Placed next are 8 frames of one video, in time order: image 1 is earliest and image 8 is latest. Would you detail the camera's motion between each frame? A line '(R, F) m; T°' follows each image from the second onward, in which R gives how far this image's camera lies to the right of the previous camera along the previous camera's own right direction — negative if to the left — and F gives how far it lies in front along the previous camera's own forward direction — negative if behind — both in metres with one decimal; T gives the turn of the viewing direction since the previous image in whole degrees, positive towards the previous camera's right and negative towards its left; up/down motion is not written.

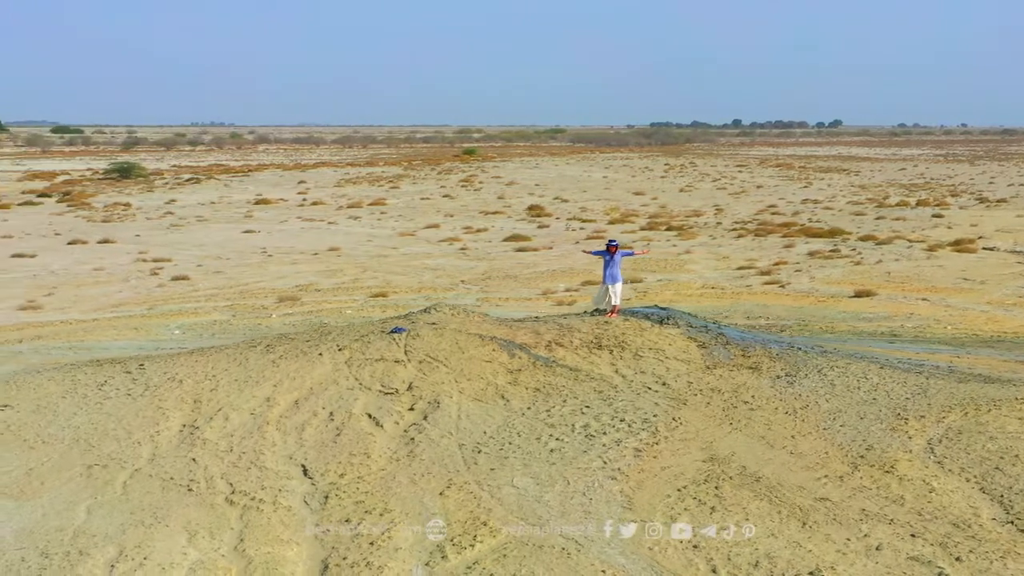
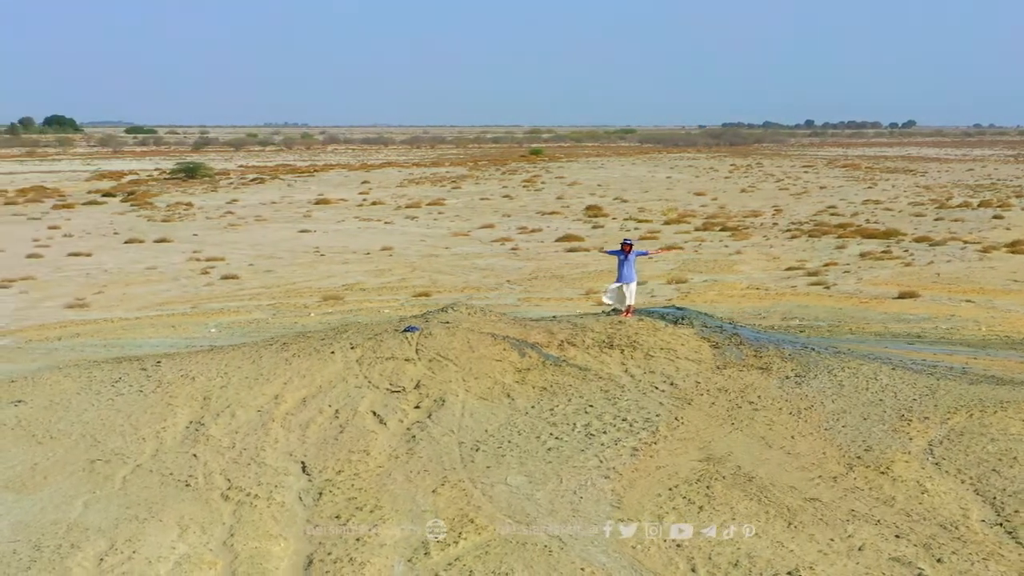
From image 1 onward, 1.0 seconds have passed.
(+0.4, 0.0) m; -2°
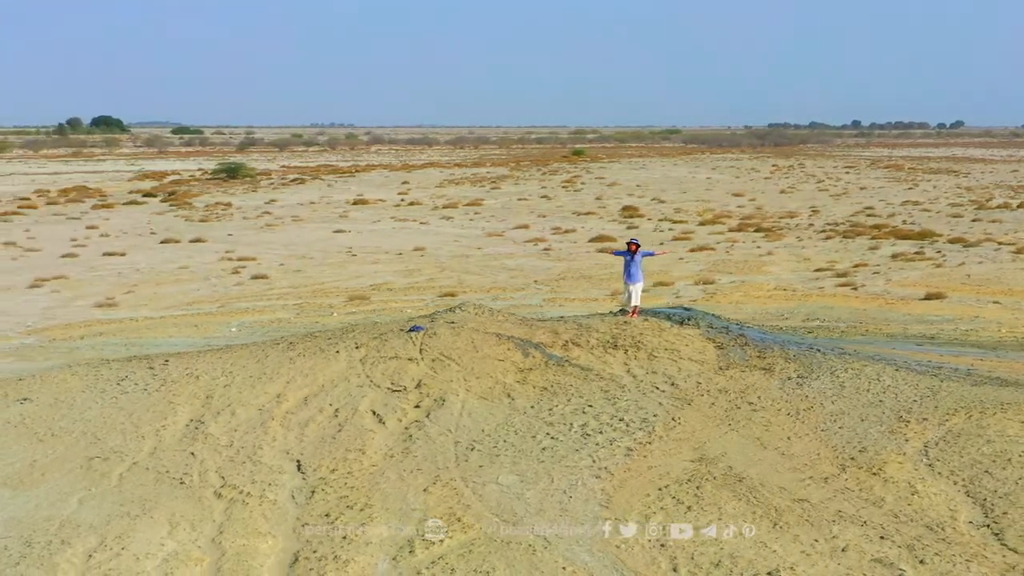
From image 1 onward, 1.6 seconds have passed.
(+0.3, 0.0) m; -1°
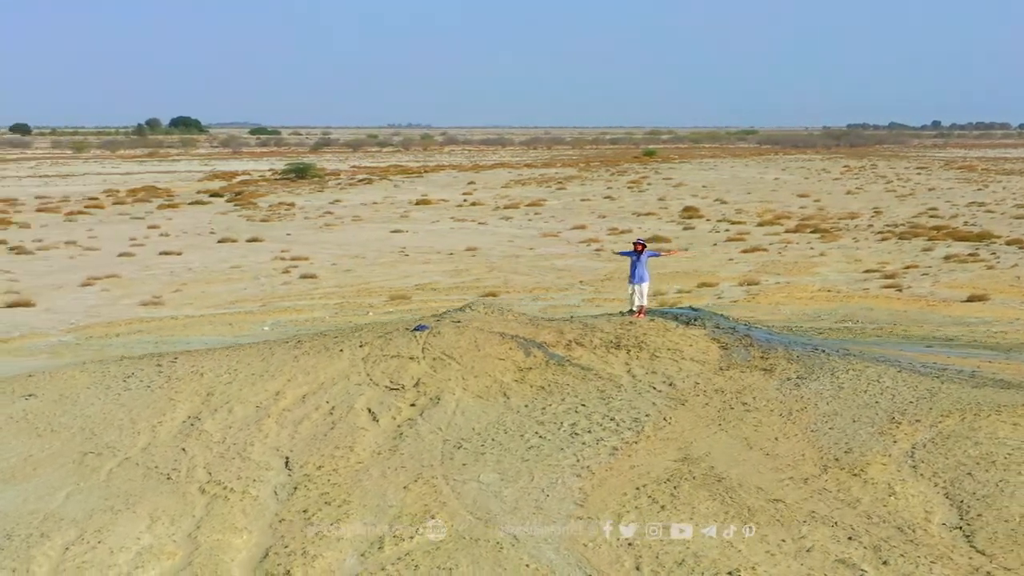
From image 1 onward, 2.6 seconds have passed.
(+0.5, 0.0) m; -2°
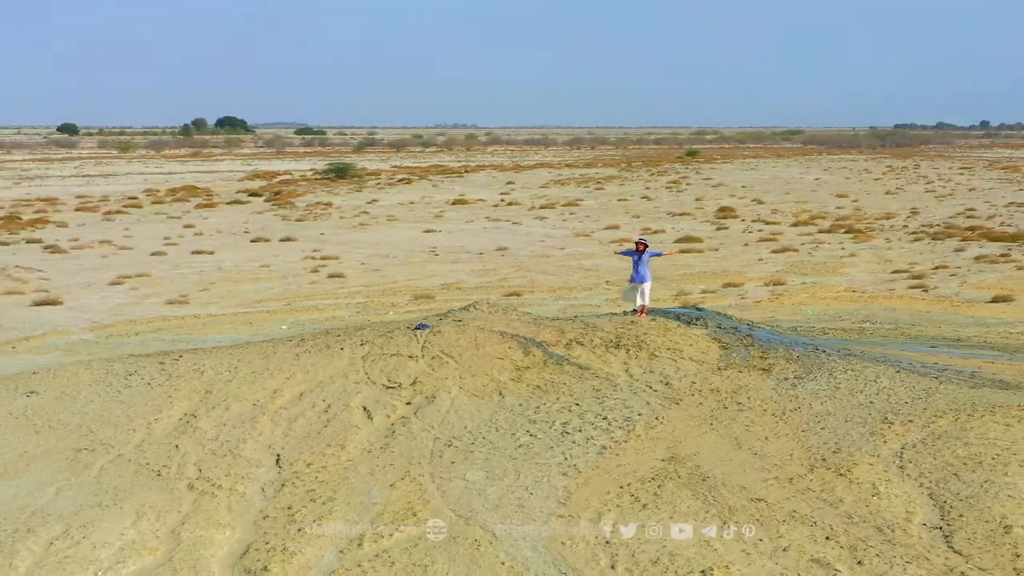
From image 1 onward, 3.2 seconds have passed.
(+0.3, 0.0) m; -1°
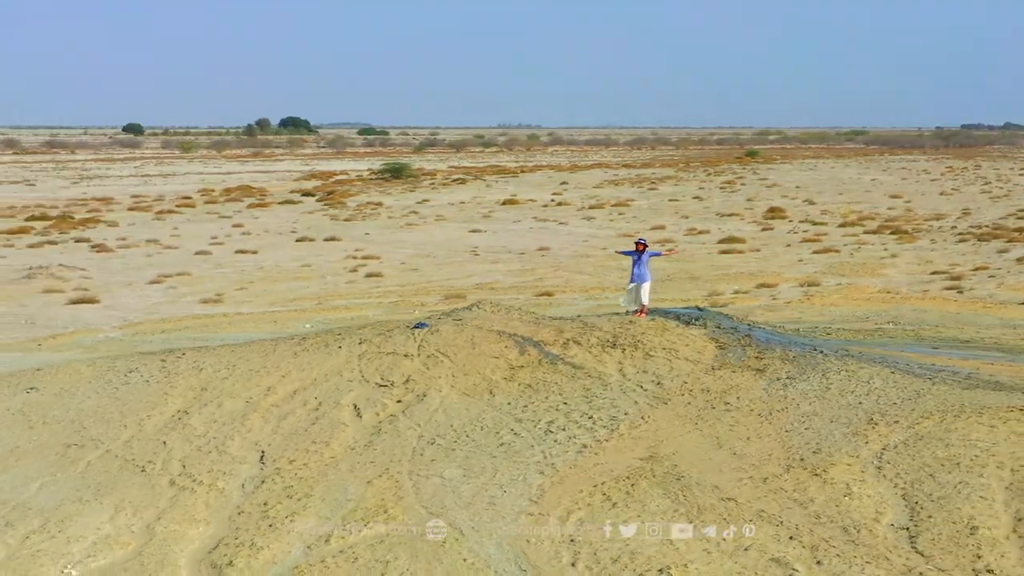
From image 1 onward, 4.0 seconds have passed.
(+0.4, 0.0) m; -2°
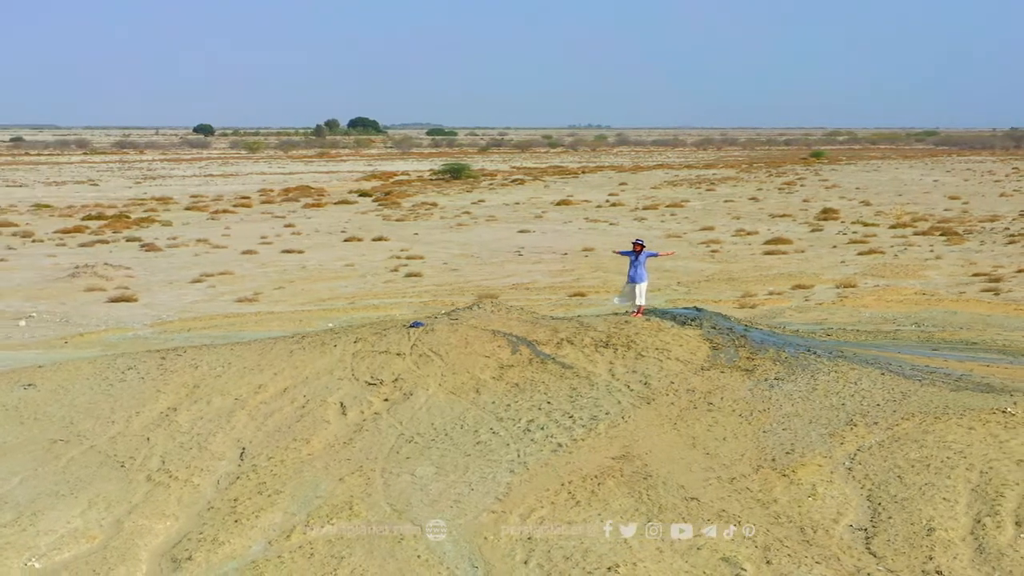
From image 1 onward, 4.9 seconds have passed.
(+0.5, 0.0) m; -2°
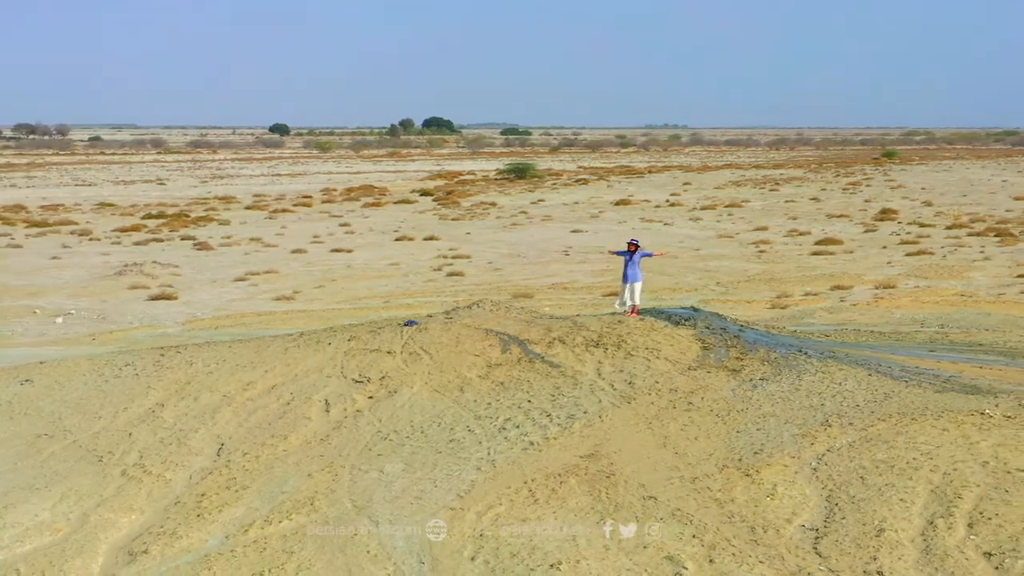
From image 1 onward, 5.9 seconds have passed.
(+0.5, -0.1) m; -2°
